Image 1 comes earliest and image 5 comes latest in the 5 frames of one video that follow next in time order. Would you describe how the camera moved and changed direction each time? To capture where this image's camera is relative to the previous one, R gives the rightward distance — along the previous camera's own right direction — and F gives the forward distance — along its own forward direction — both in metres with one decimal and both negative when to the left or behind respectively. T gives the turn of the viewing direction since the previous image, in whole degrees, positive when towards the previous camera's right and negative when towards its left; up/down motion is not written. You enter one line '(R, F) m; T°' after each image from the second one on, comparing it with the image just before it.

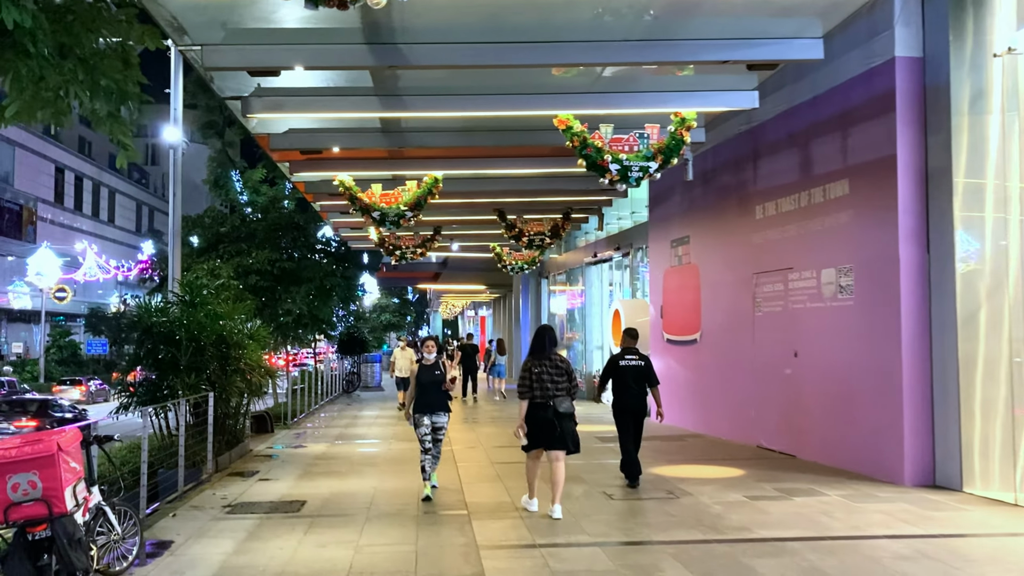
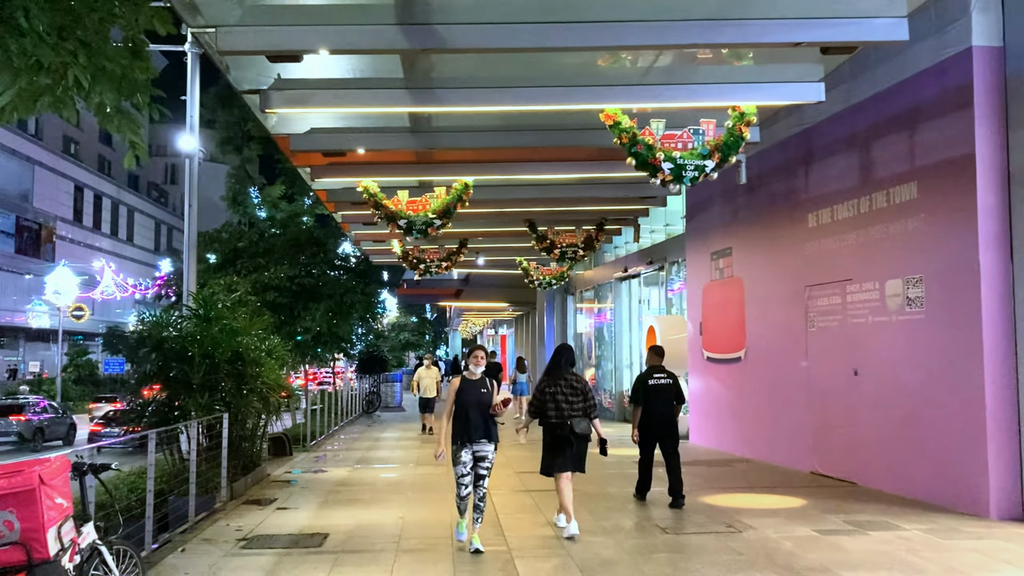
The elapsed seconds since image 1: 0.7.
(-0.2, +0.7) m; -1°
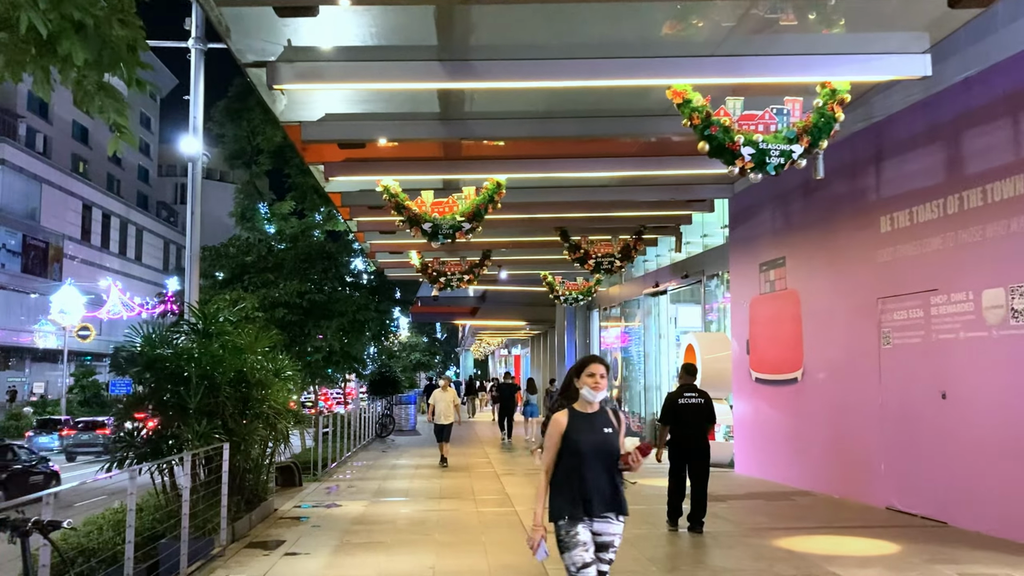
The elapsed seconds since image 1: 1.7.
(-0.3, +1.1) m; -1°
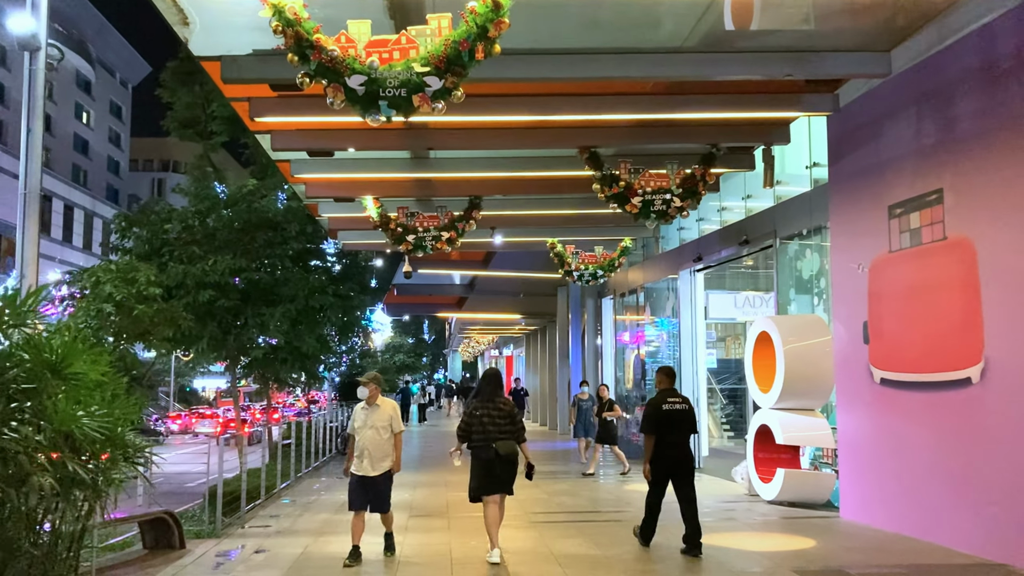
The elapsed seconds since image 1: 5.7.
(-0.1, +4.2) m; +1°
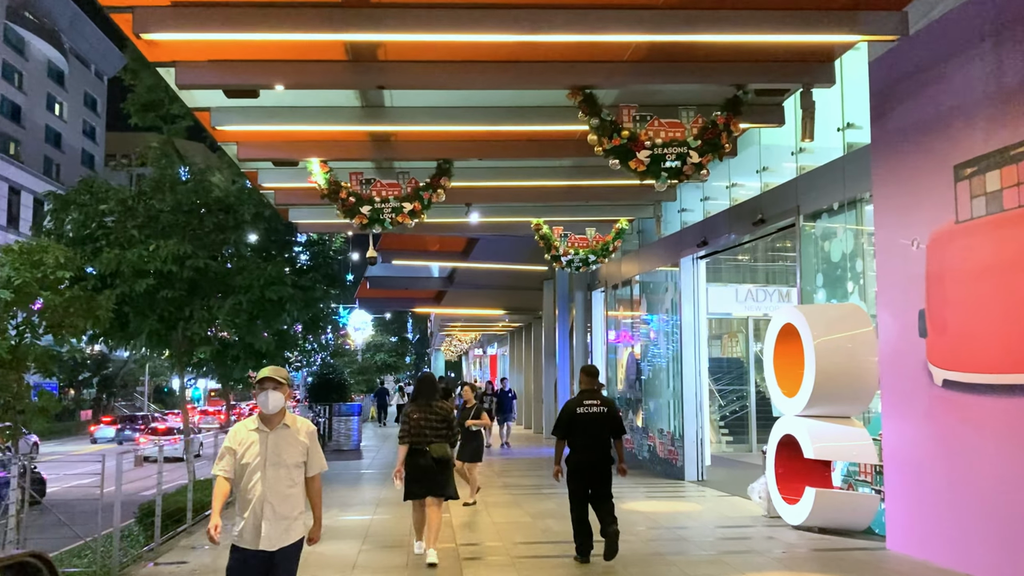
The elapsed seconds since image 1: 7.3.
(+0.1, +1.6) m; +1°
